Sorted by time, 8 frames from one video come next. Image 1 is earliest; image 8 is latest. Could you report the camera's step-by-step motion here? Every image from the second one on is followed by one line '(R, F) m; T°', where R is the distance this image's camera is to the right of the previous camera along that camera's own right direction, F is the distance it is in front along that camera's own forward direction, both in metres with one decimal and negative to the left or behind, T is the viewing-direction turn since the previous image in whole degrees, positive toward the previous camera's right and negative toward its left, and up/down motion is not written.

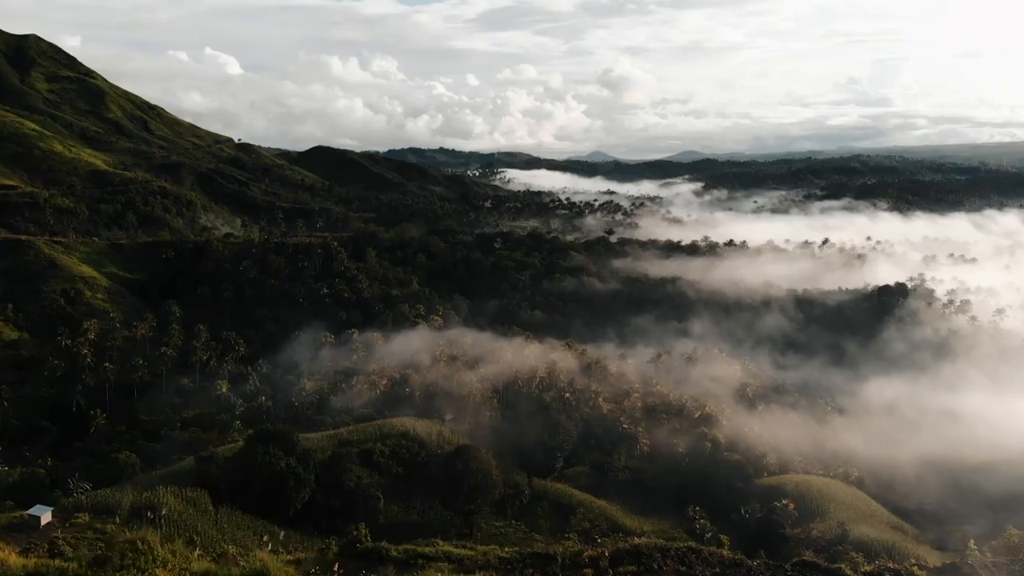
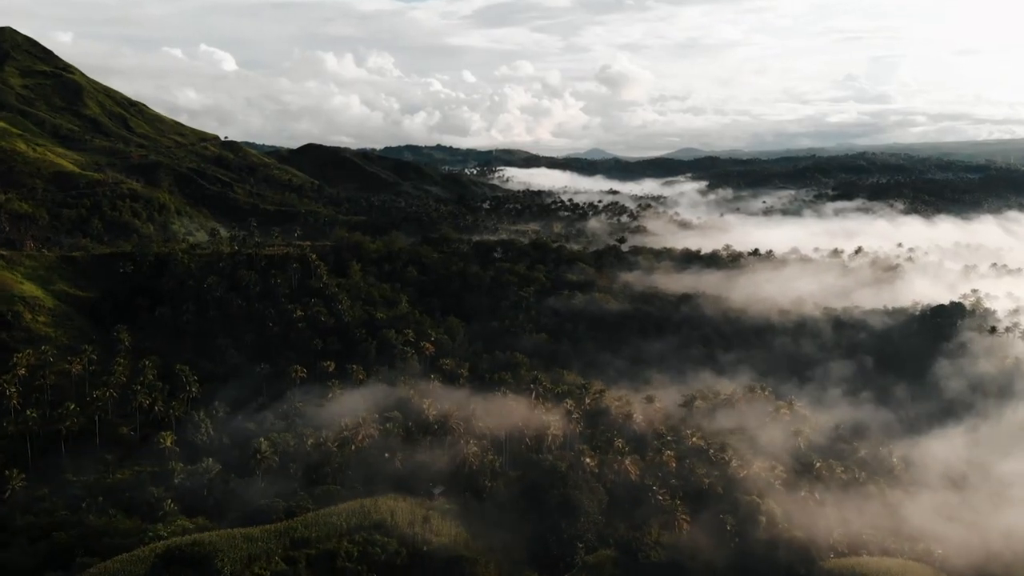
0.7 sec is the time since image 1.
(-0.6, +17.0) m; 0°
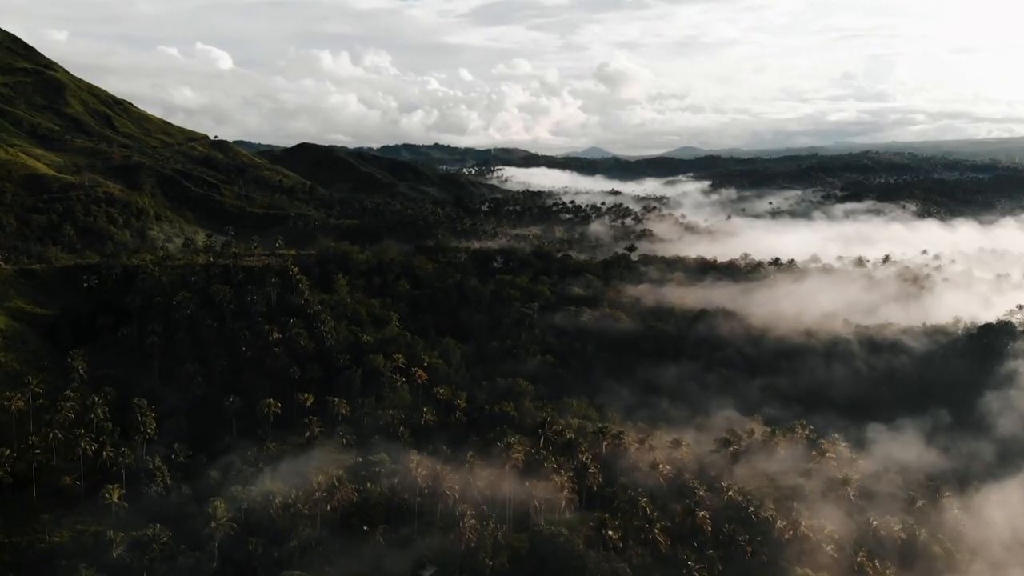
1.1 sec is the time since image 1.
(-0.5, +11.8) m; 0°
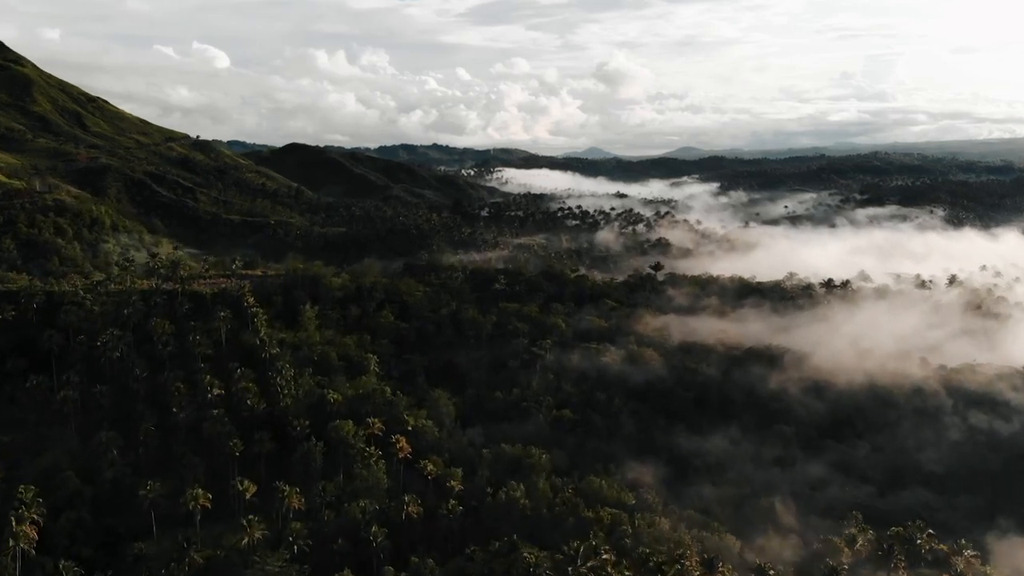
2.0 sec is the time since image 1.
(-0.8, +22.0) m; 0°
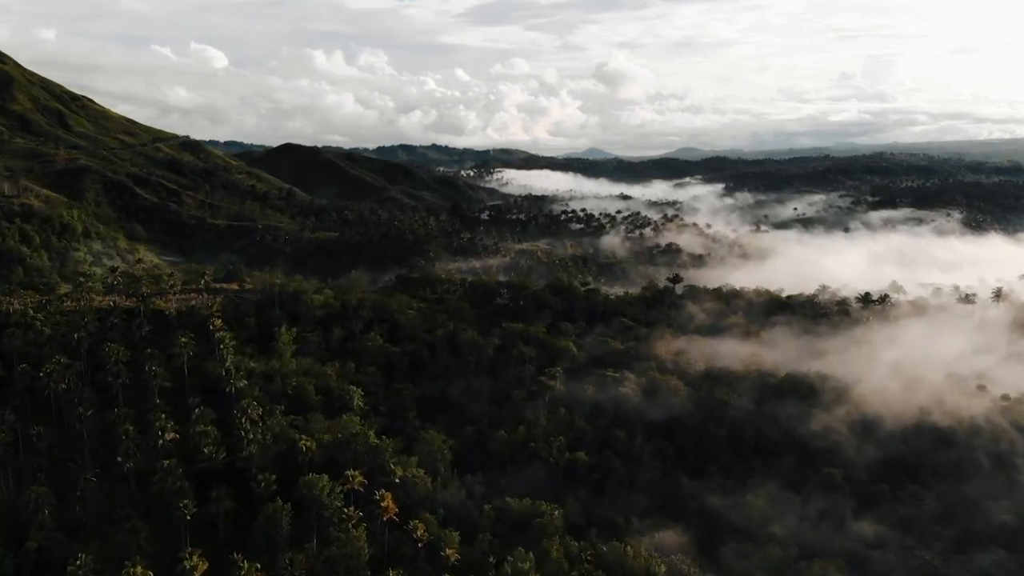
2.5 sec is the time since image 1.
(-0.5, +11.9) m; 0°
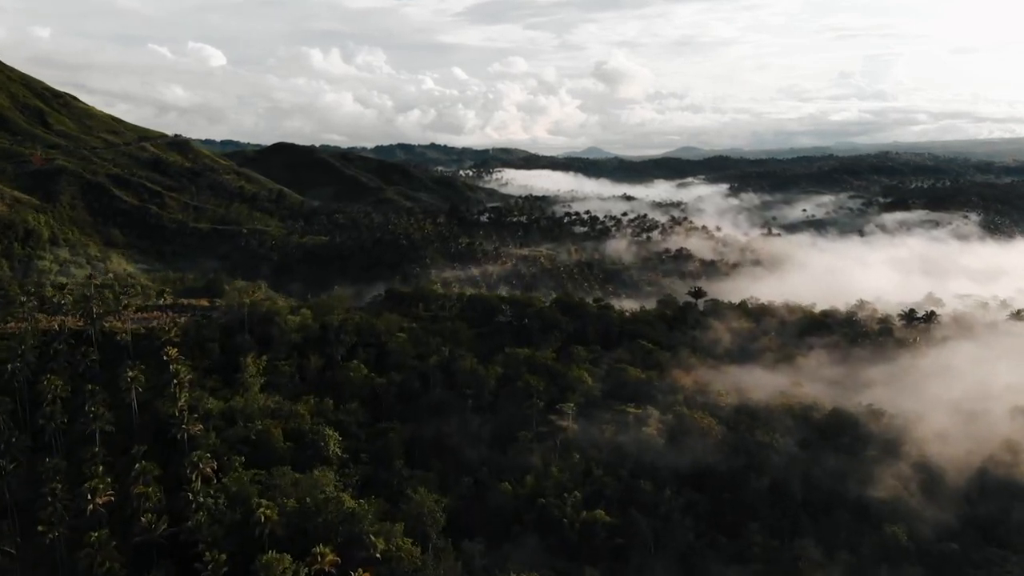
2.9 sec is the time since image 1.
(-0.4, +11.9) m; 0°
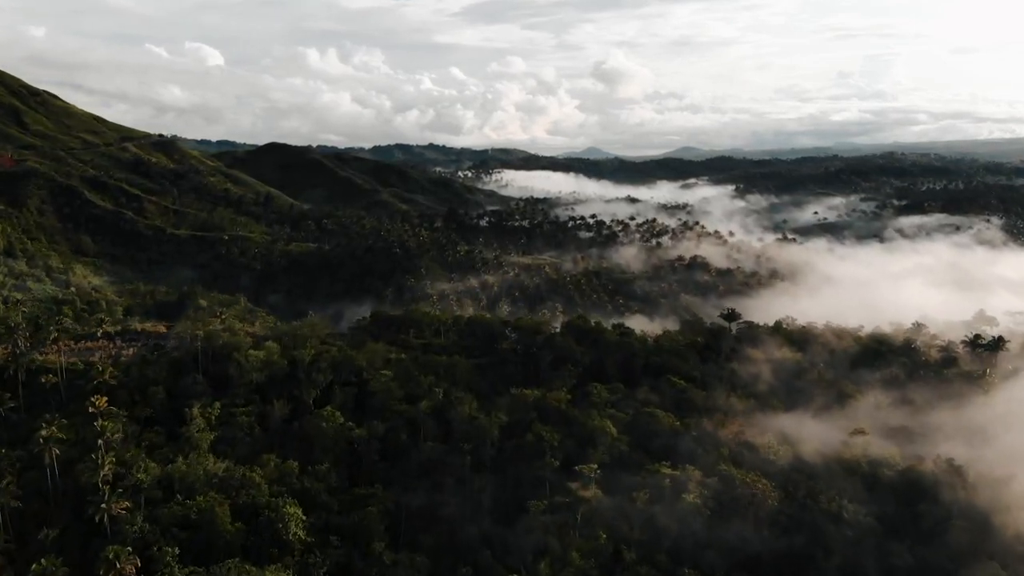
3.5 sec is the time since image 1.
(-0.6, +13.6) m; 0°
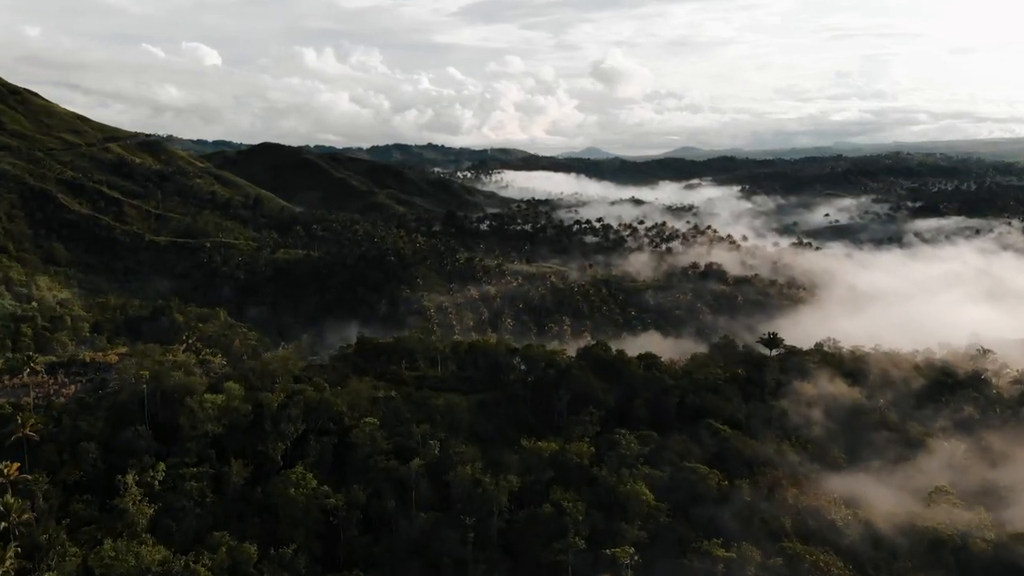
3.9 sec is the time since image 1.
(-0.7, +11.7) m; 0°
